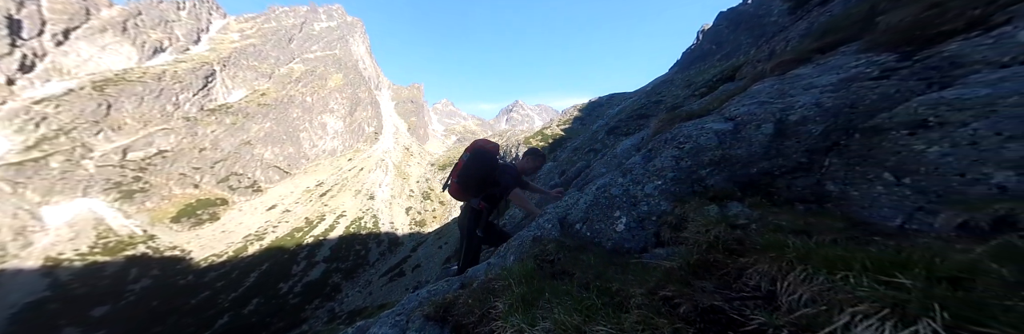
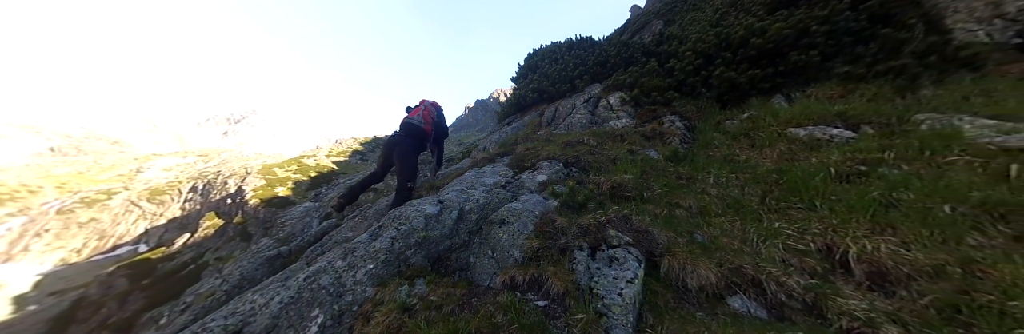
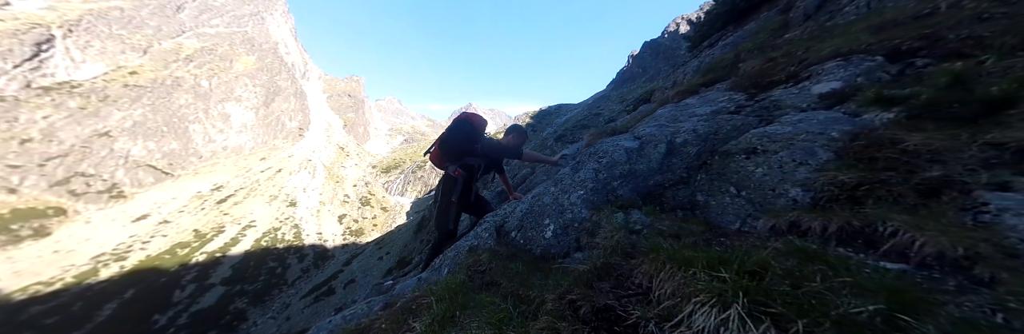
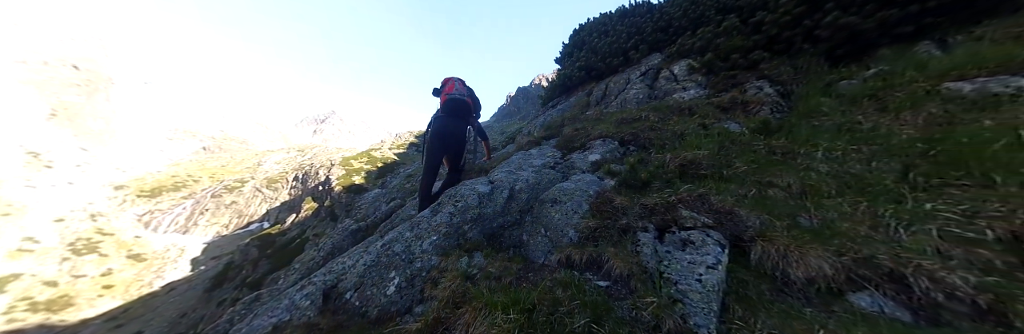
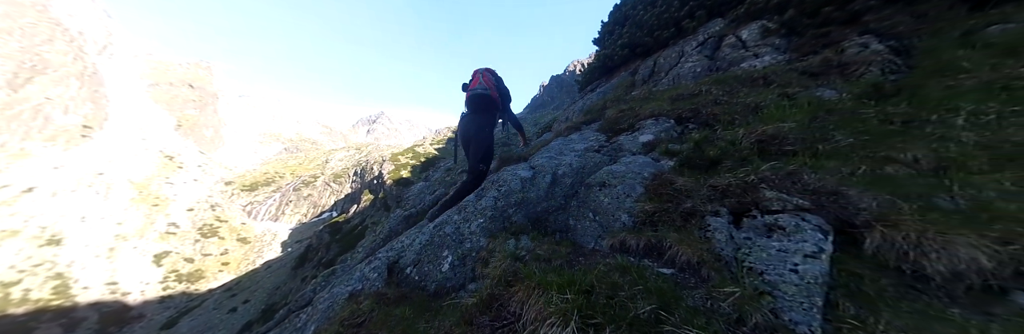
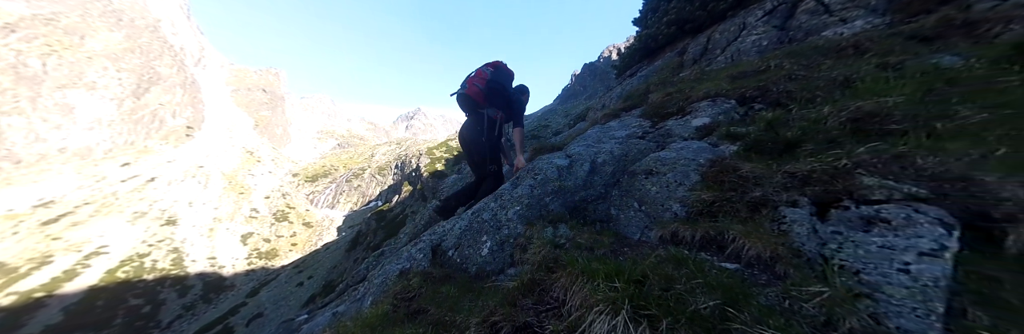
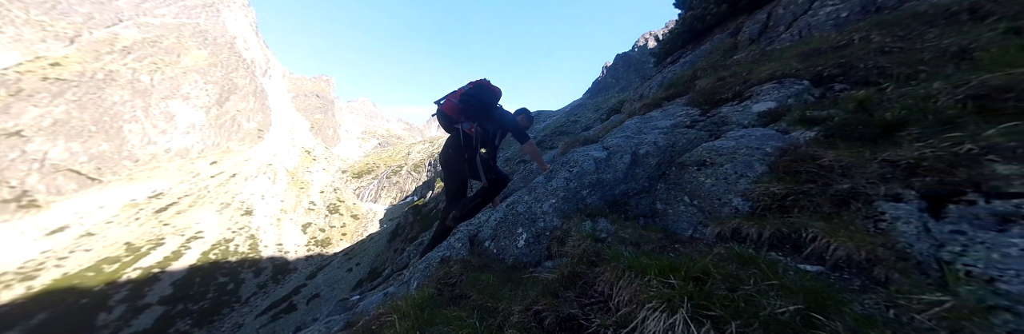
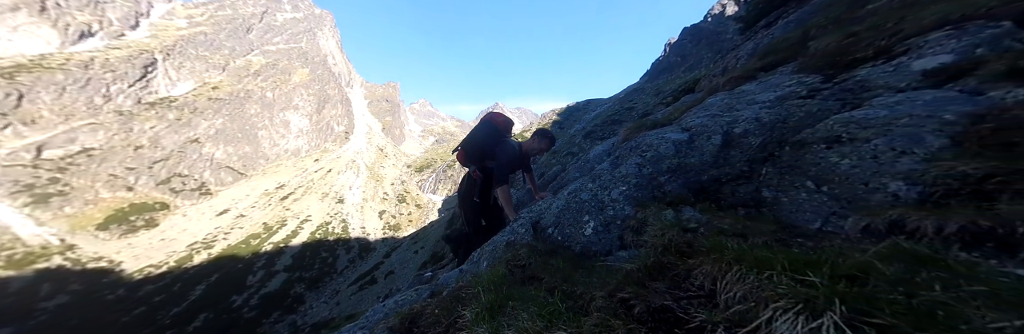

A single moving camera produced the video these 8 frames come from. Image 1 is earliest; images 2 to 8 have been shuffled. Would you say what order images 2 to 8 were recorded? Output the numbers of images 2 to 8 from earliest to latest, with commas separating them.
8, 3, 7, 6, 5, 4, 2
